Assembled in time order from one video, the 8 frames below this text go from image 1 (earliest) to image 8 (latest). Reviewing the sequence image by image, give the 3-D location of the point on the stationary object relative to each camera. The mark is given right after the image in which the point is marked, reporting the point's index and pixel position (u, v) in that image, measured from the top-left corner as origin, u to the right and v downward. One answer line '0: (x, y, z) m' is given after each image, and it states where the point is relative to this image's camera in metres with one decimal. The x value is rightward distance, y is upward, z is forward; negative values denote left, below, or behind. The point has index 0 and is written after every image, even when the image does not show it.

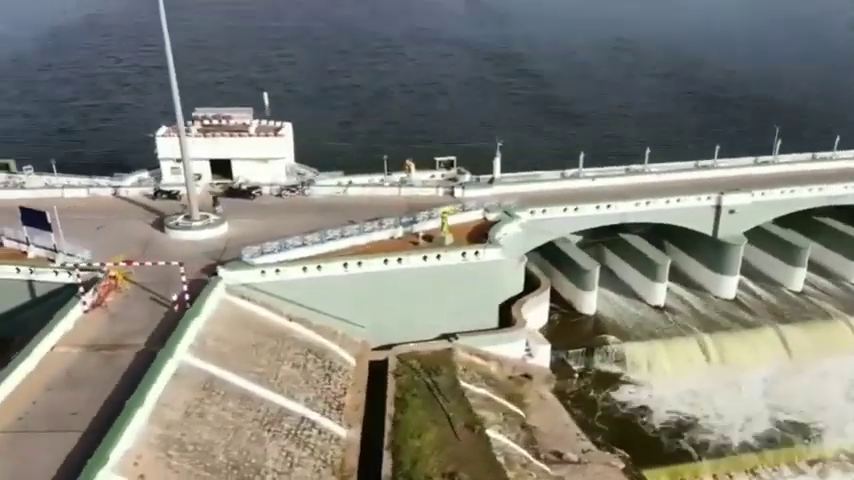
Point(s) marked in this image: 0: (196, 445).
0: (-4.0, -3.5, +19.1) m
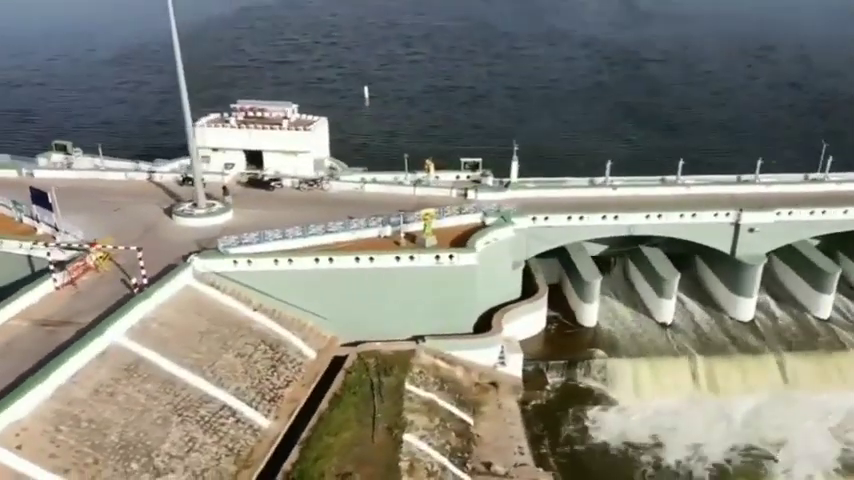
0: (-6.1, -3.3, +20.0) m
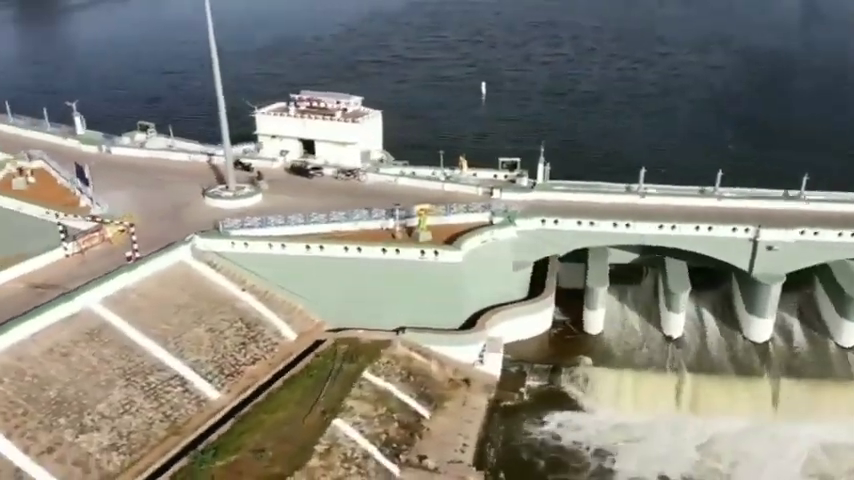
0: (-7.8, -2.7, +21.9) m
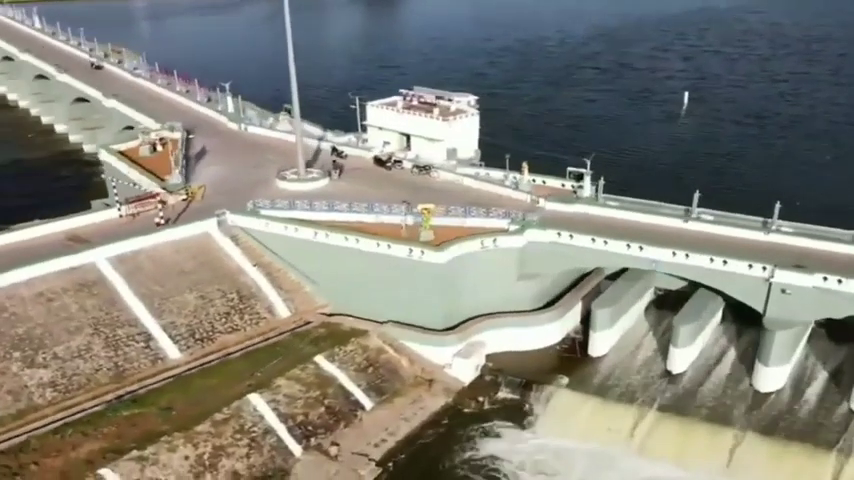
0: (-9.5, -1.7, +25.3) m
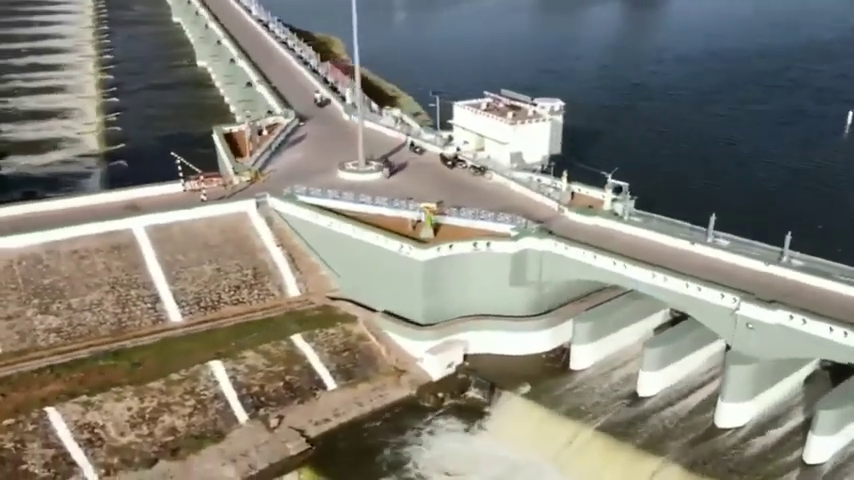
0: (-10.1, -0.7, +29.0) m
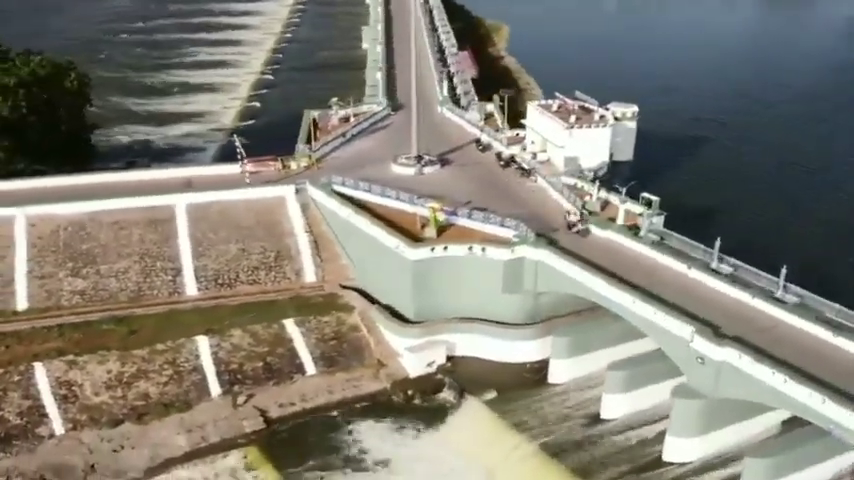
0: (-9.8, +0.2, +31.7) m
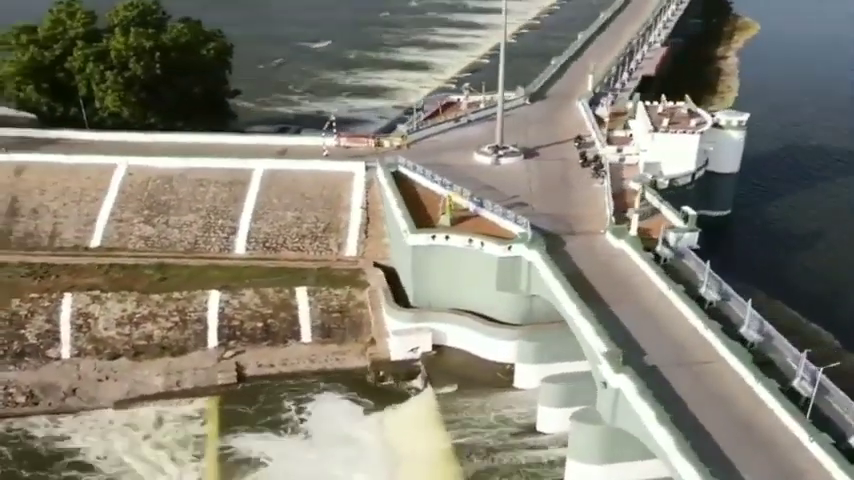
0: (-8.1, +1.7, +34.7) m
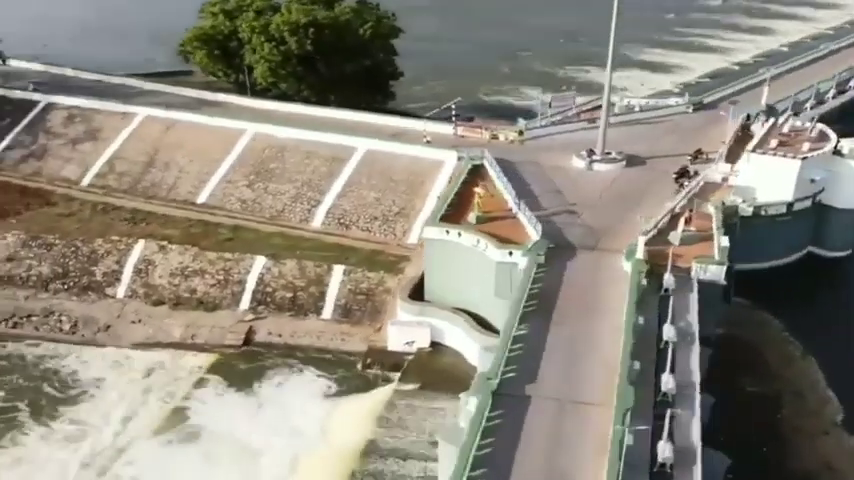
0: (-4.8, +2.8, +36.3) m
